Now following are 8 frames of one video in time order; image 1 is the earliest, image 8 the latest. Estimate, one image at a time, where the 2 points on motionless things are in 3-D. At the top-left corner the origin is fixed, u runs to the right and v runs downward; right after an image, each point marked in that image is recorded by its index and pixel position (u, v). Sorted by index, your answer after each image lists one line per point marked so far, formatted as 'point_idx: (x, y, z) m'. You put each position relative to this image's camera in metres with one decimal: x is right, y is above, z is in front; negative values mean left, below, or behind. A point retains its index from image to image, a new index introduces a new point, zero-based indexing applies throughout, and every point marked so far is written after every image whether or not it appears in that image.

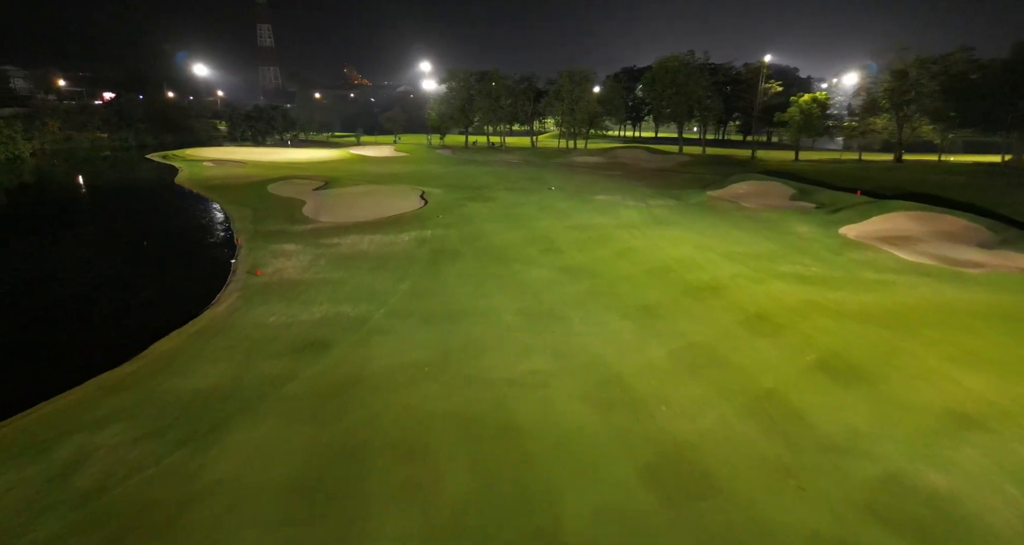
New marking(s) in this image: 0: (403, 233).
0: (-4.4, +1.5, +19.0) m
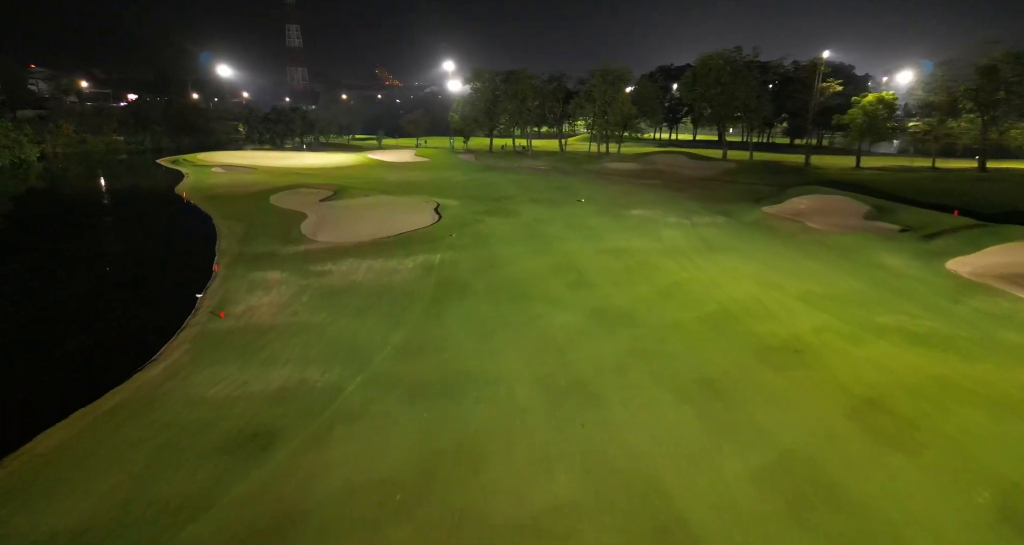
0: (-3.6, +0.4, +16.3) m
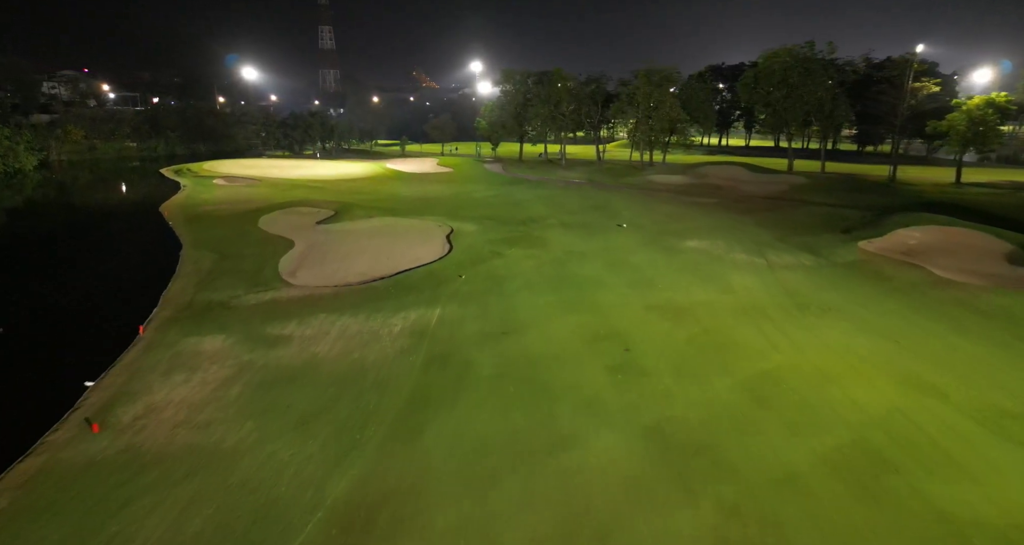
0: (-3.0, -1.1, +12.5) m
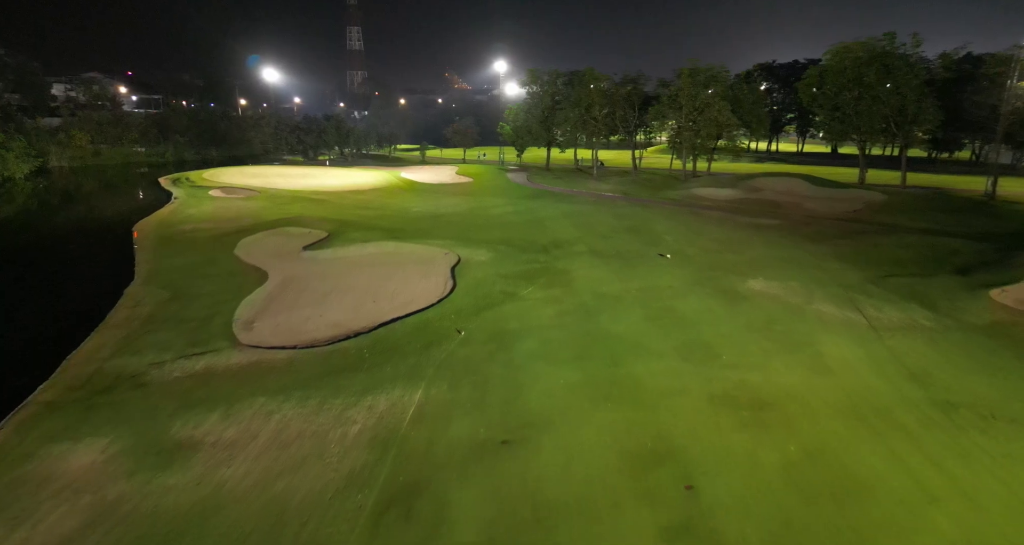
0: (-2.9, -2.5, +9.0) m
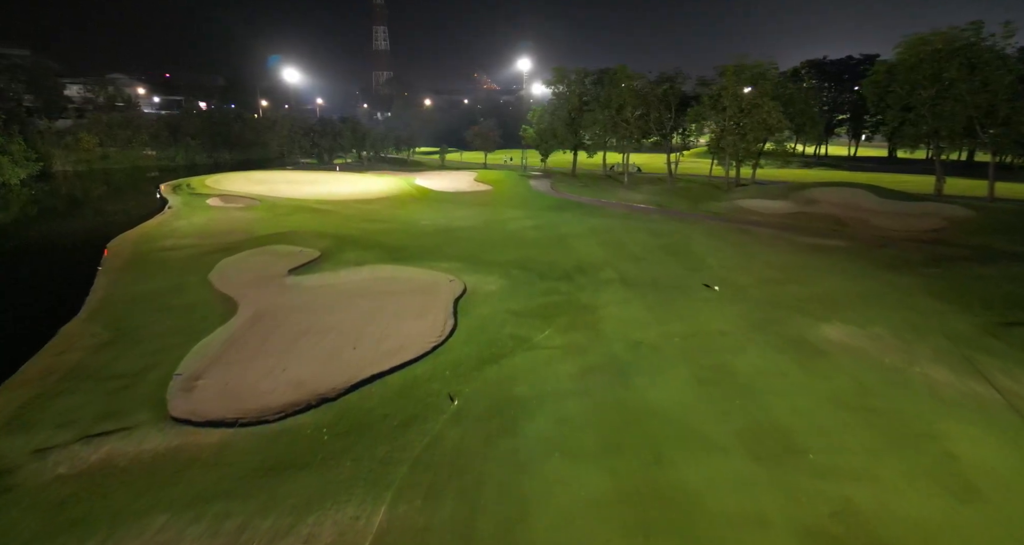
0: (-2.9, -3.5, +6.3) m
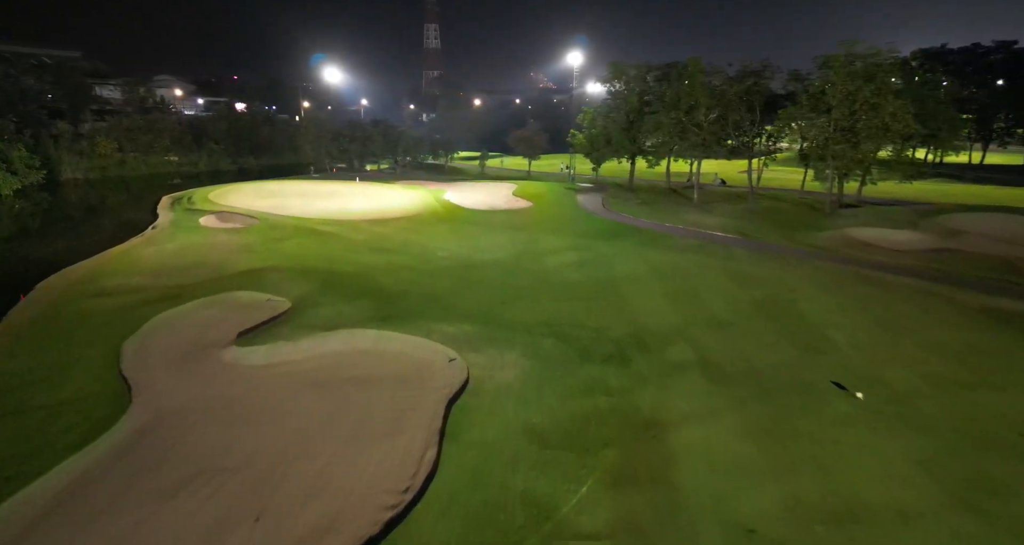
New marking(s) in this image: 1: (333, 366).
0: (-3.4, -5.2, +1.6) m
1: (-4.0, -2.0, +10.7) m
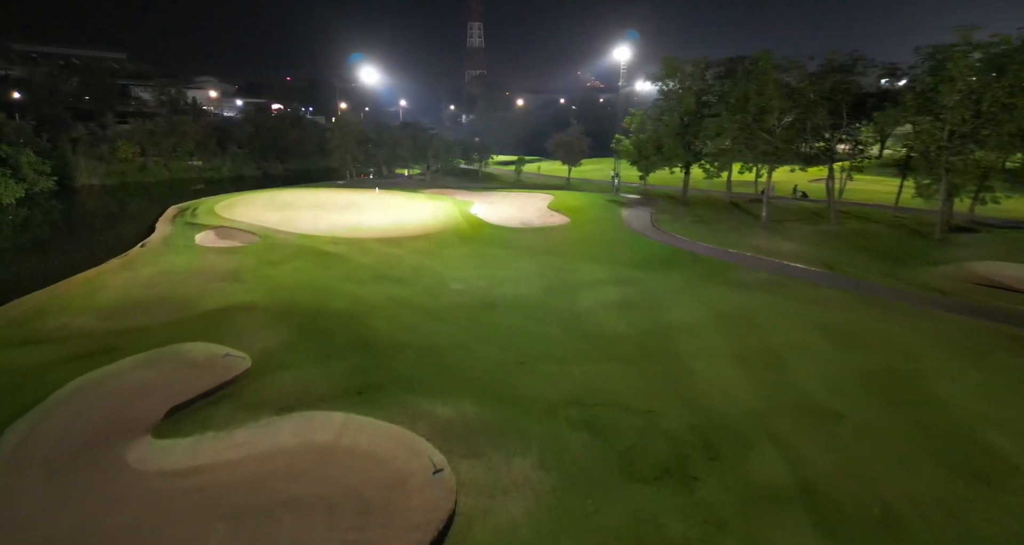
0: (-4.1, -6.4, -1.5) m
1: (-3.8, -3.2, +7.7) m
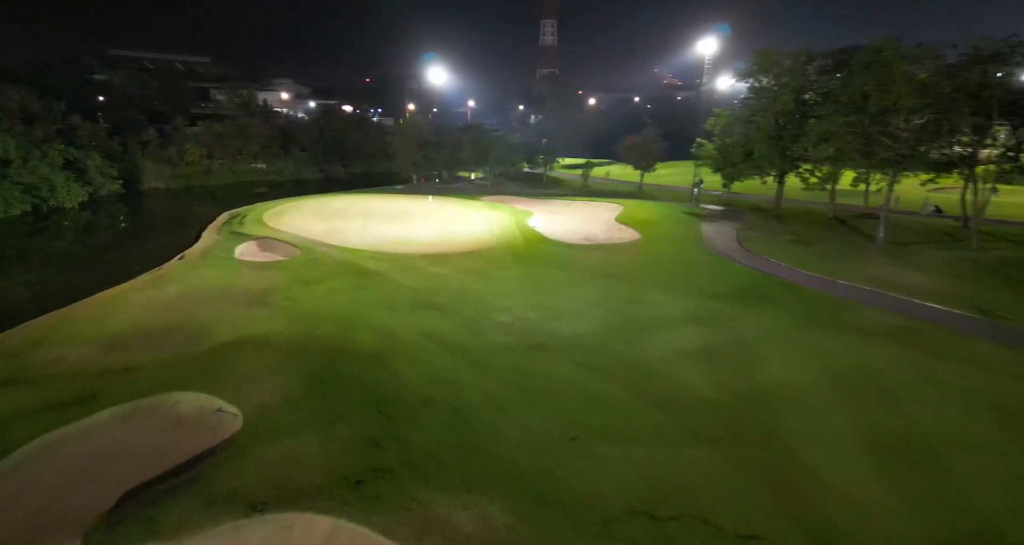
0: (-5.1, -7.2, -3.4) m
1: (-3.5, -4.0, +5.6) m
